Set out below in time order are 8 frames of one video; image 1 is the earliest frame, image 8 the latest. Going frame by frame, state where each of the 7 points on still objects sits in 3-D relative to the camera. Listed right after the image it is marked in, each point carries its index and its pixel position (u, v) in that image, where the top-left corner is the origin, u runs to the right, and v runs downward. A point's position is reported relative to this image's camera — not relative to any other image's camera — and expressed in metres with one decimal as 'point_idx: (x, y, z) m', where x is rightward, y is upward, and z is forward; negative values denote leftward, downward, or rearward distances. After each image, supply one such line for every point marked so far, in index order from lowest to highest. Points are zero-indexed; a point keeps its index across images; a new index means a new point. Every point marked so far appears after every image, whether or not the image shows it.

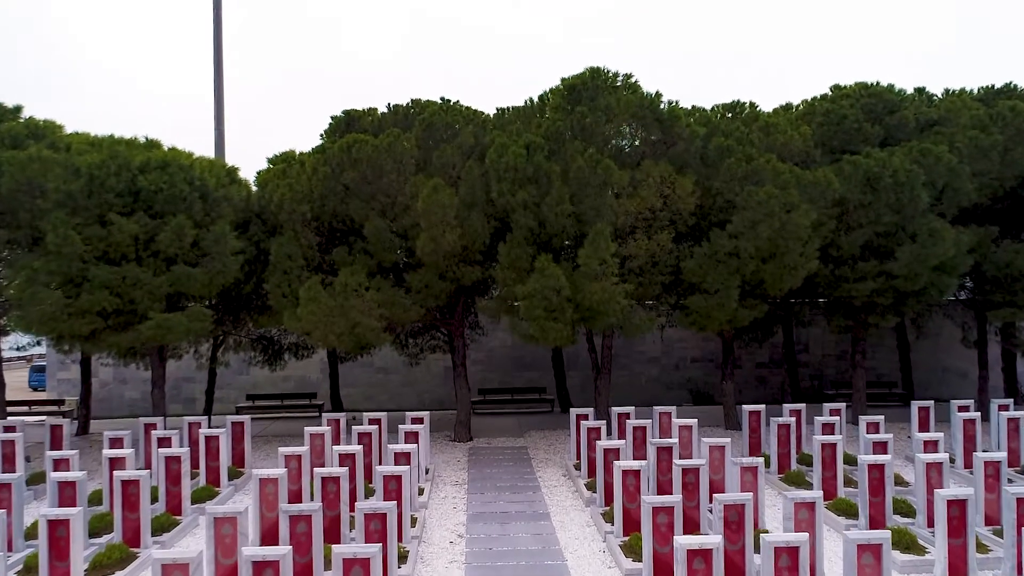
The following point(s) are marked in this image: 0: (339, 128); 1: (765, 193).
0: (-3.5, +3.2, +13.6) m
1: (+4.5, +1.7, +12.0) m
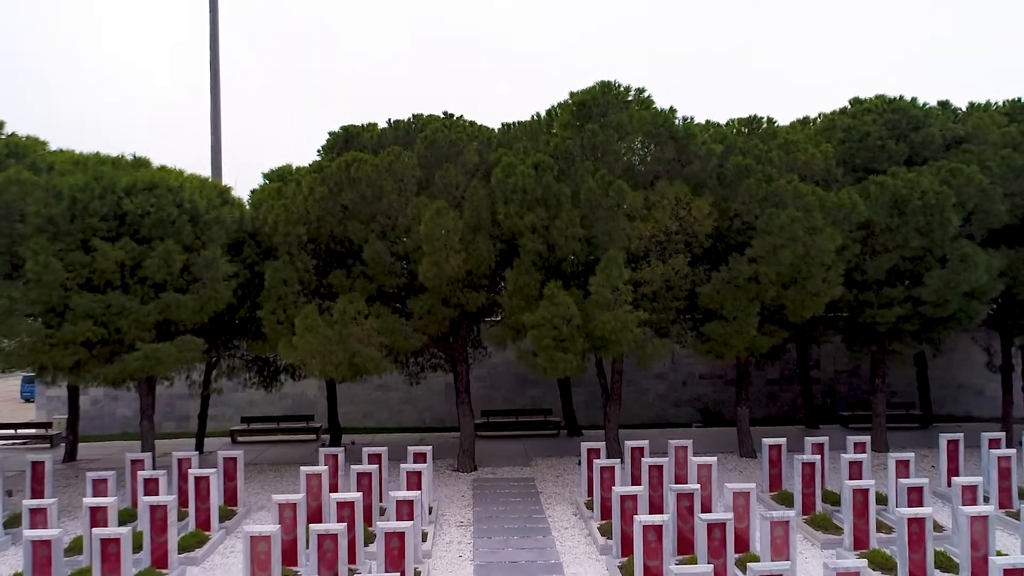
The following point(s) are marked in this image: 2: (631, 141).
0: (-3.4, +2.8, +12.9) m
1: (+4.6, +1.2, +11.4) m
2: (+2.1, +2.6, +11.8) m
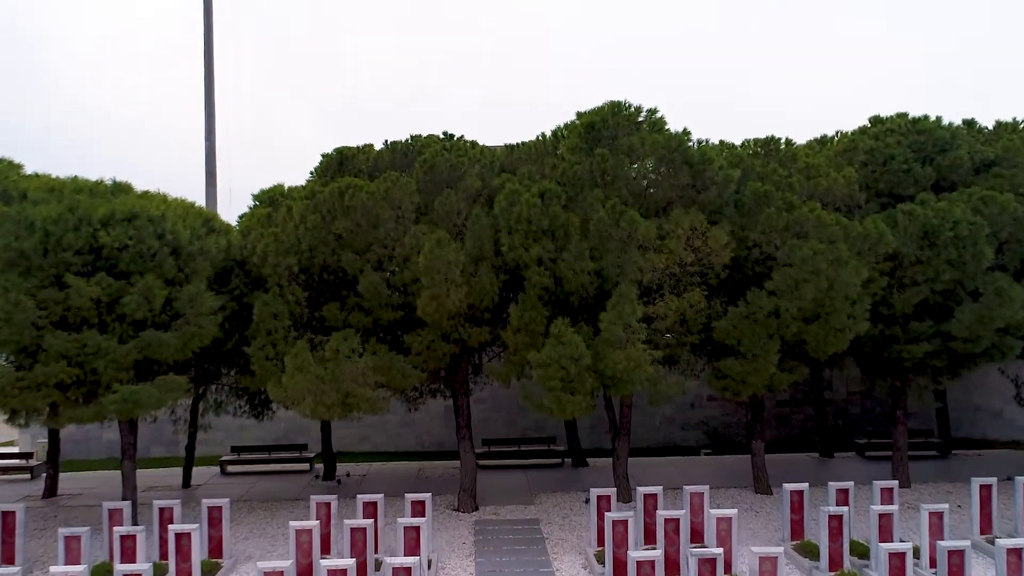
0: (-3.3, +2.2, +12.2) m
1: (+4.7, +0.7, +10.6) m
2: (+2.1, +2.0, +11.0) m
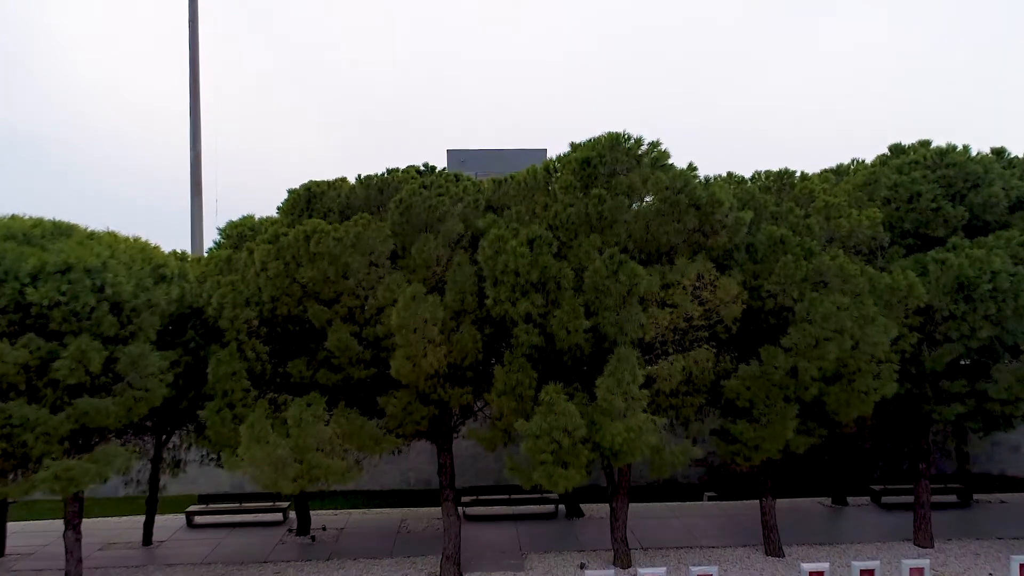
0: (-3.5, +1.4, +11.0) m
1: (+4.5, -0.2, +9.5) m
2: (+1.9, +1.2, +9.9) m
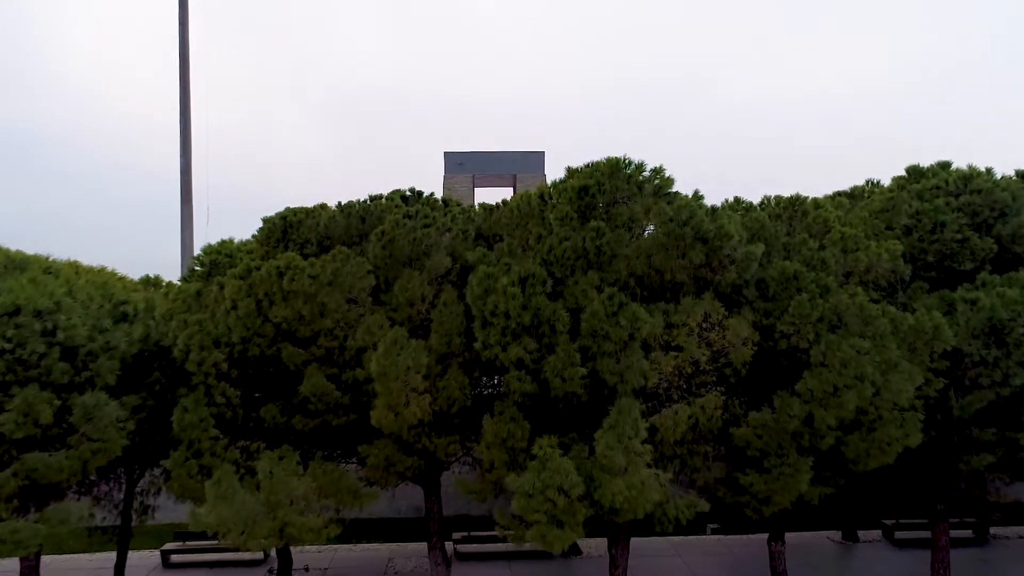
0: (-3.6, +0.8, +10.2) m
1: (+4.4, -0.7, +8.7) m
2: (+1.8, +0.6, +9.1) m
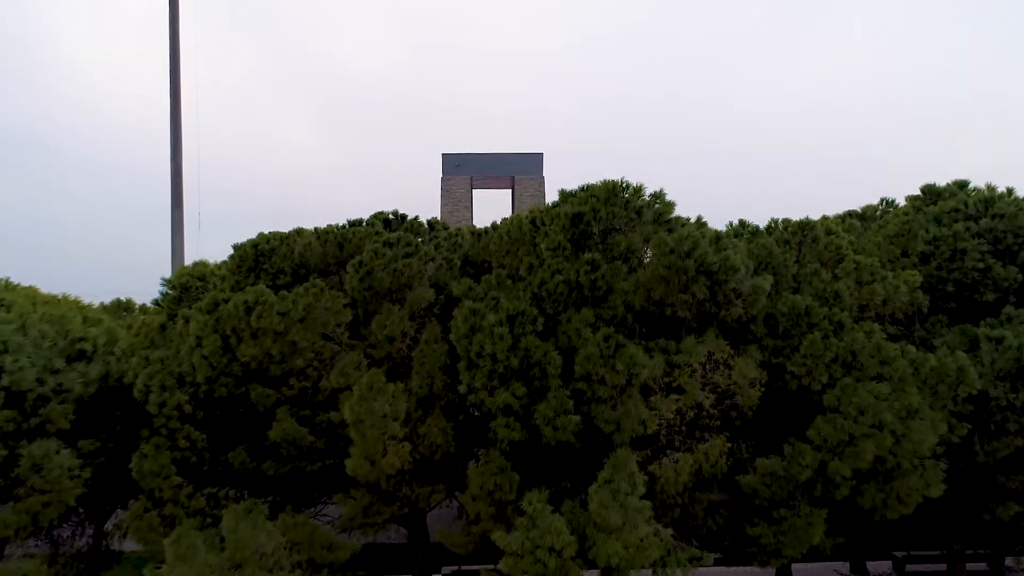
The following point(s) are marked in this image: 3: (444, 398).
0: (-3.8, +0.4, +9.5) m
1: (+4.2, -1.2, +8.0) m
2: (+1.7, +0.2, +8.4) m
3: (-0.8, -1.4, +8.3) m
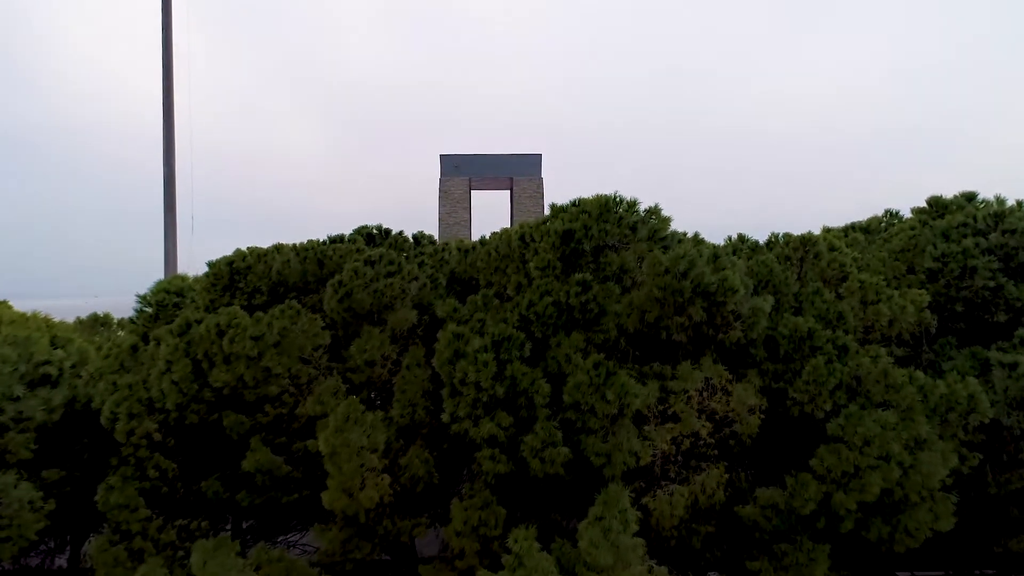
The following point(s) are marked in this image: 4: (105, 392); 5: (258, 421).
0: (-3.9, +0.1, +9.1) m
1: (+4.0, -1.4, +7.6) m
2: (+1.5, -0.1, +7.9) m
3: (-1.0, -1.6, +7.9) m
4: (-5.0, -1.3, +8.3) m
5: (-3.1, -1.6, +8.1) m
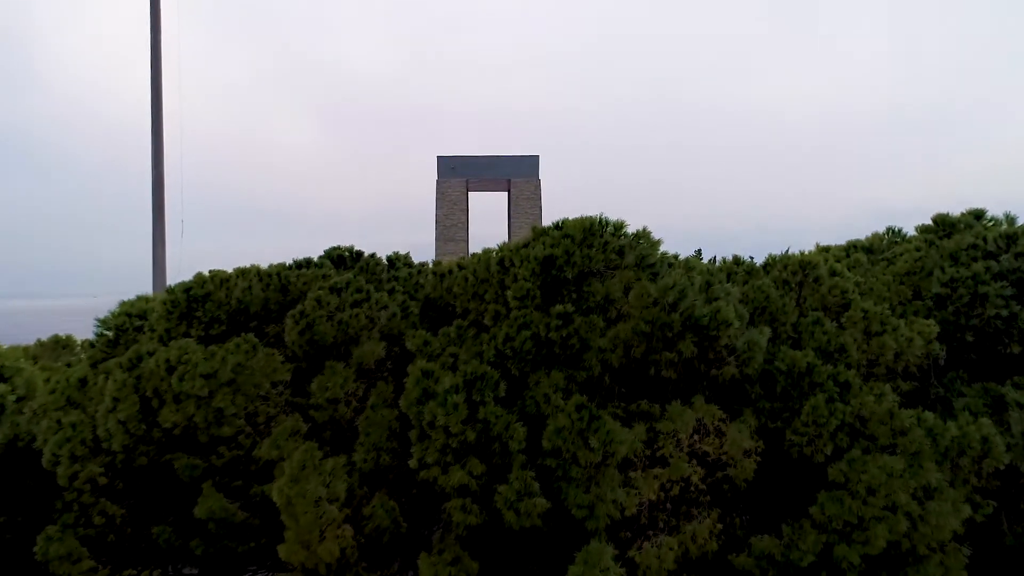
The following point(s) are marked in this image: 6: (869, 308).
0: (-4.2, -0.2, +8.4) m
1: (+3.8, -1.8, +6.9) m
2: (+1.2, -0.5, +7.3) m
3: (-1.3, -2.0, +7.2) m
4: (-5.3, -1.6, +7.7) m
5: (-3.3, -2.0, +7.5) m
6: (+4.3, -0.2, +8.1) m
